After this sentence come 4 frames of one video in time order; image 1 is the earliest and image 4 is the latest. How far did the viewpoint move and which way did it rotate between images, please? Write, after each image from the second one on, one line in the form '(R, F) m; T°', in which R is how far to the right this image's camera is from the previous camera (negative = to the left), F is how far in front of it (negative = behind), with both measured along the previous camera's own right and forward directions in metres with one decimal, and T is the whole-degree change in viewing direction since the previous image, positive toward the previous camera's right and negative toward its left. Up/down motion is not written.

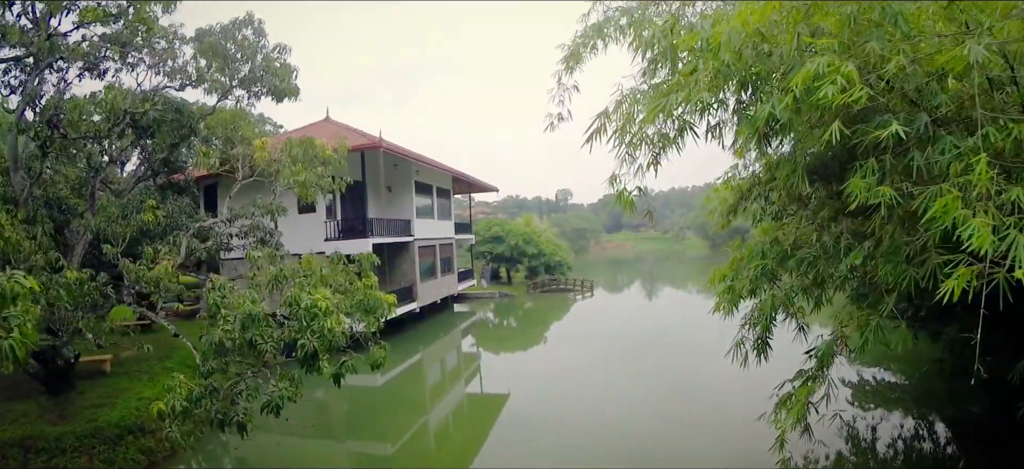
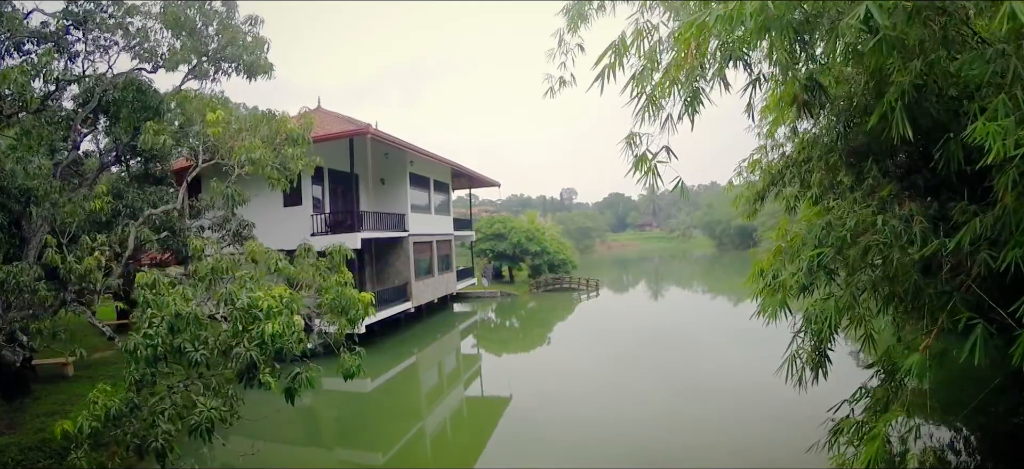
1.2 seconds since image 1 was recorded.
(+0.1, +0.6) m; -1°
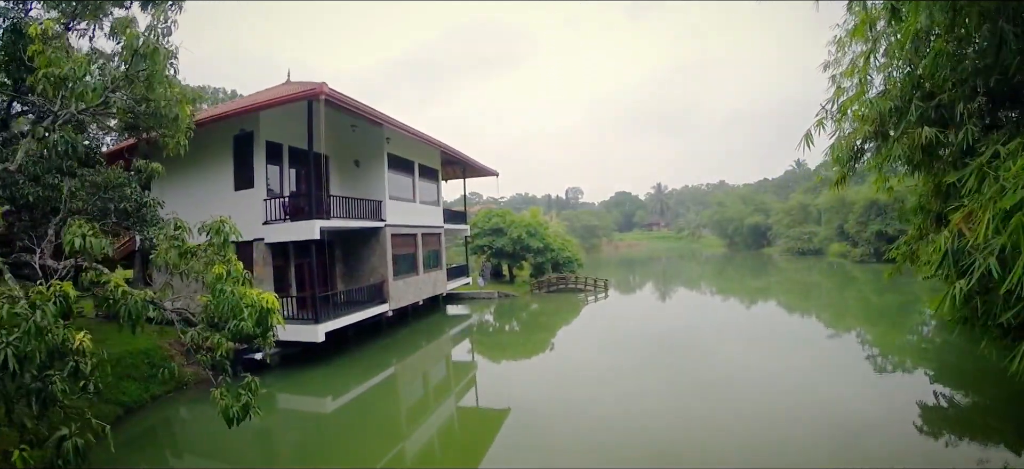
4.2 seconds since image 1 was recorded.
(+0.2, +1.3) m; -1°
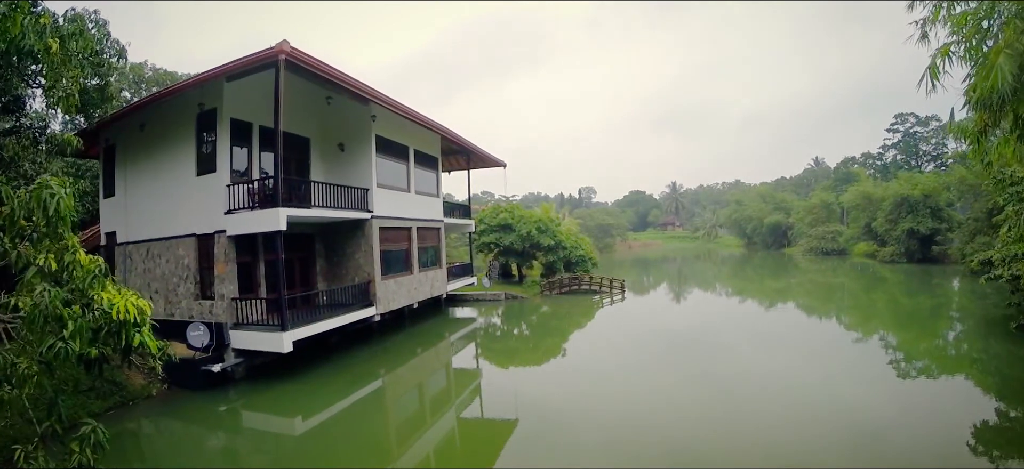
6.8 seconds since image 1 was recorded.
(+0.1, +1.0) m; -1°
